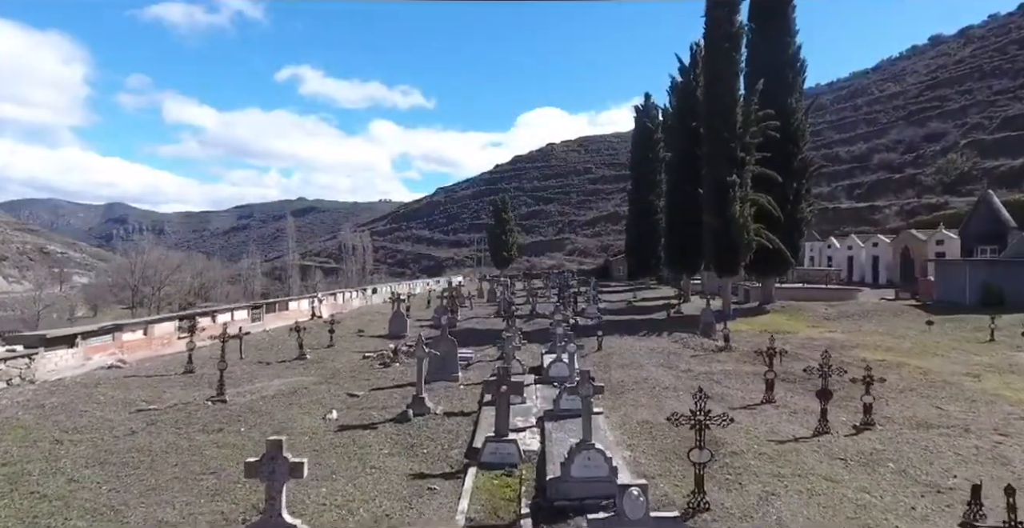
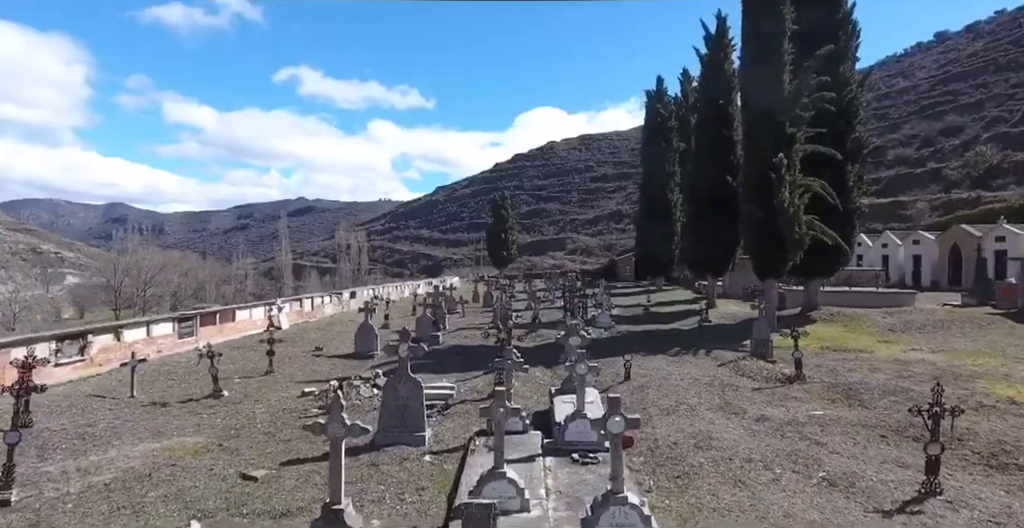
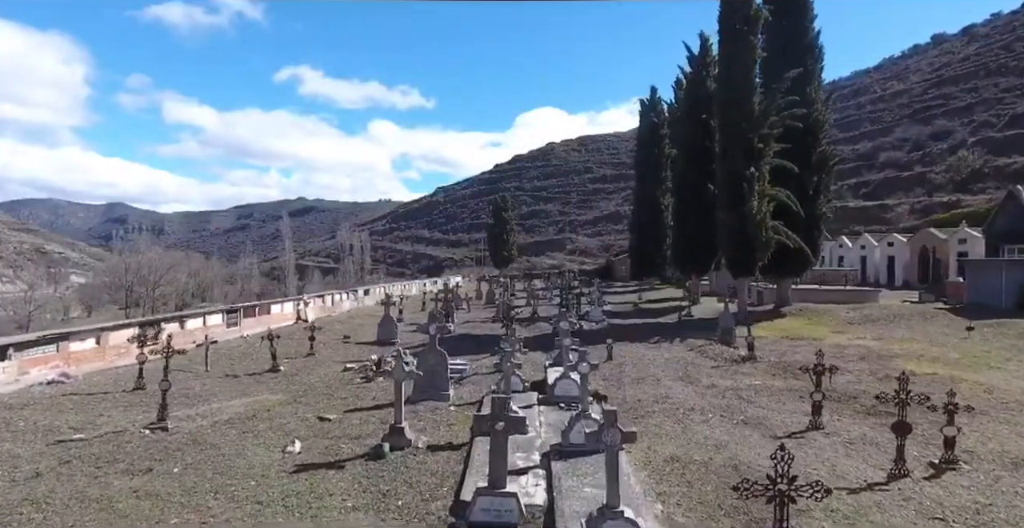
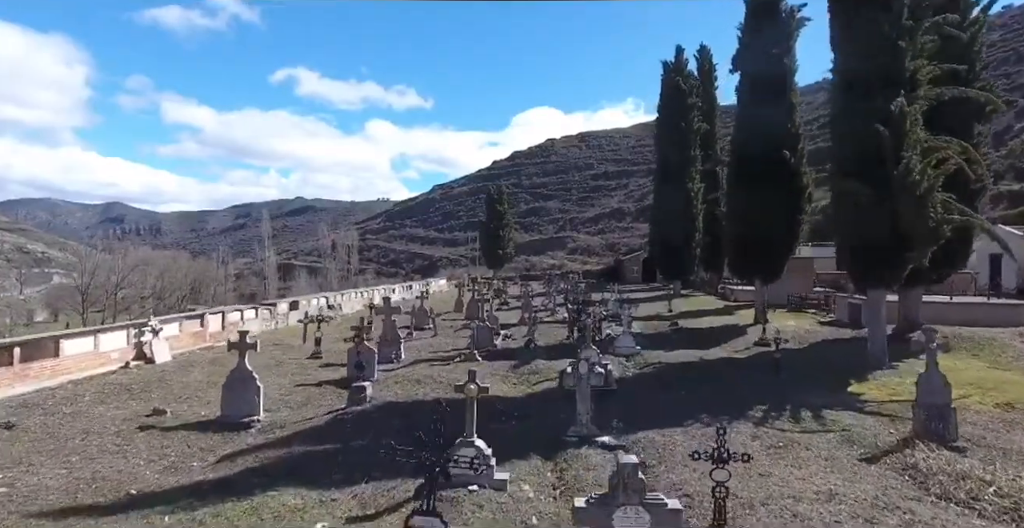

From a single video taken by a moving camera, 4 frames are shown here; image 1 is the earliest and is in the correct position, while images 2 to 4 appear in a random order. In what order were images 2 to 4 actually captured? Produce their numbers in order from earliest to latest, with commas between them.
3, 2, 4
